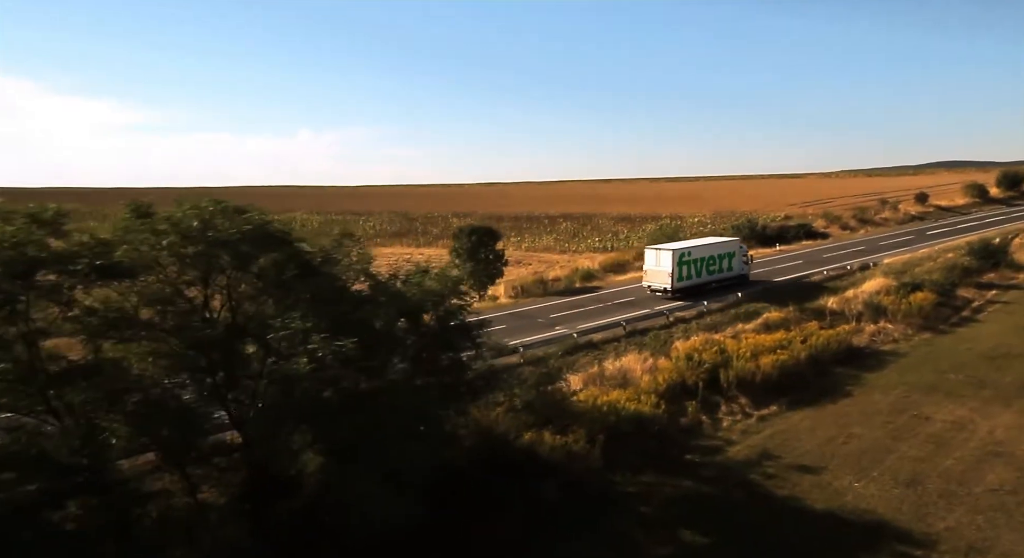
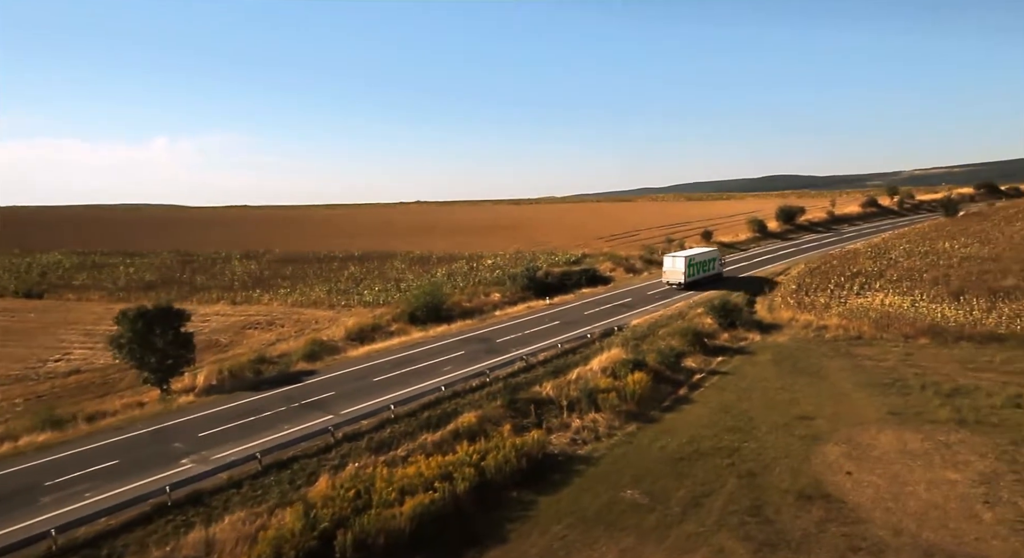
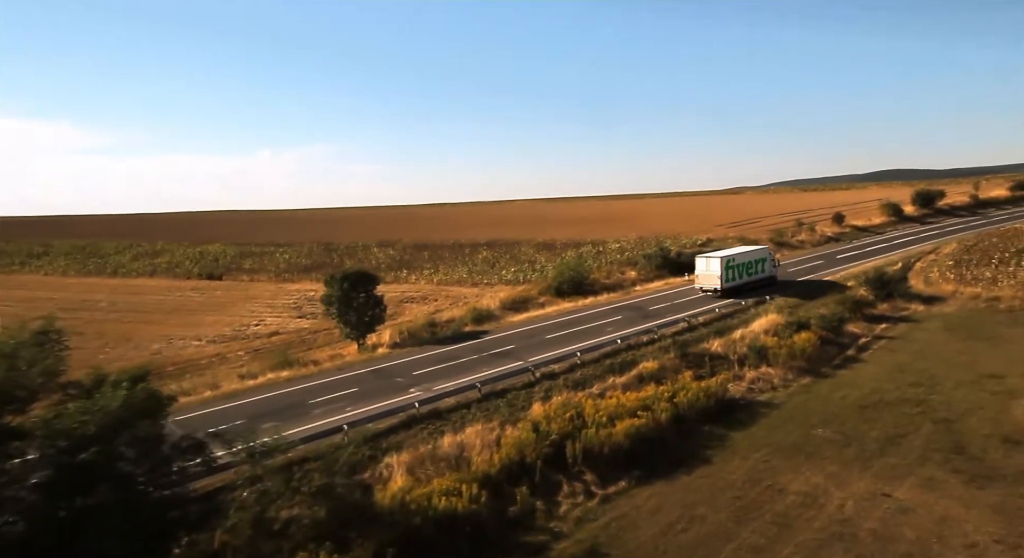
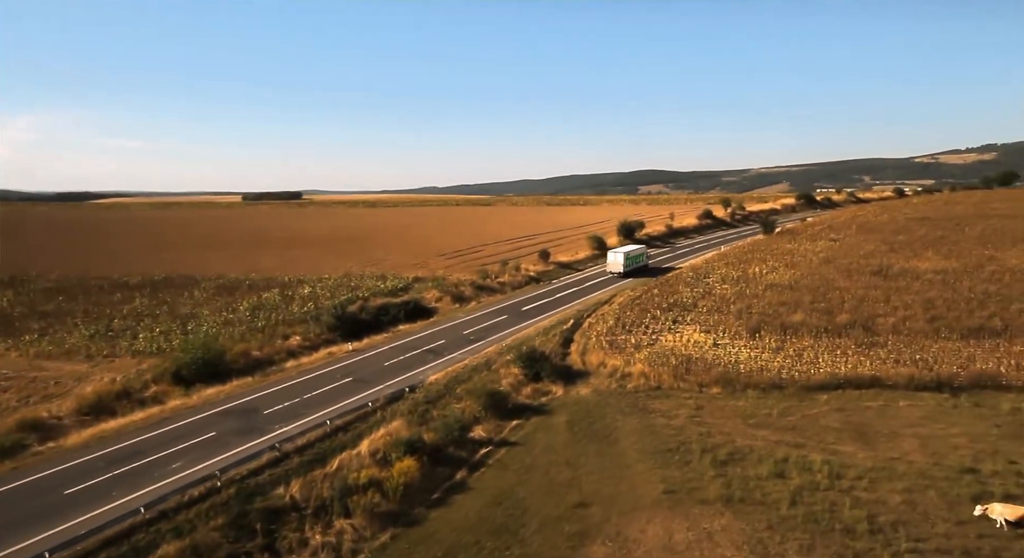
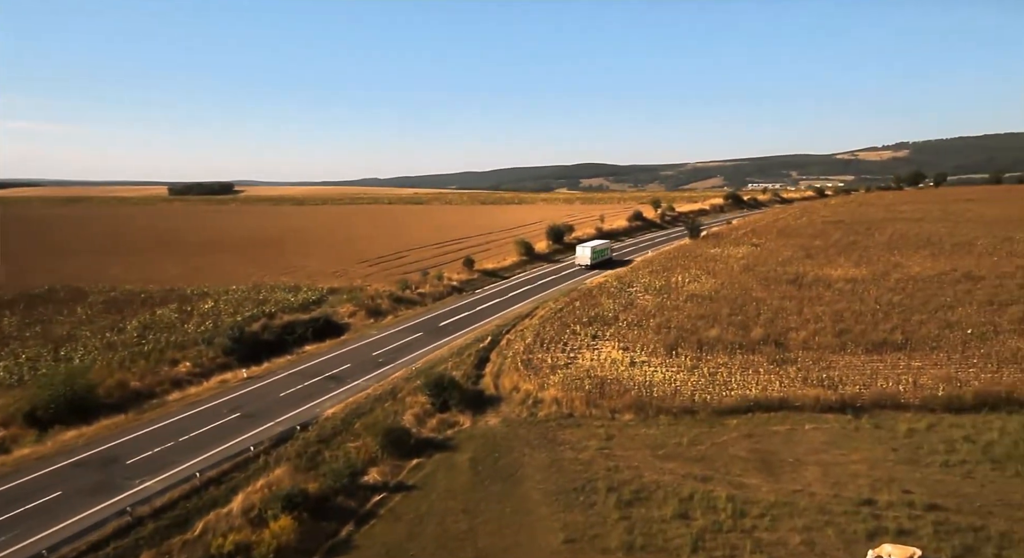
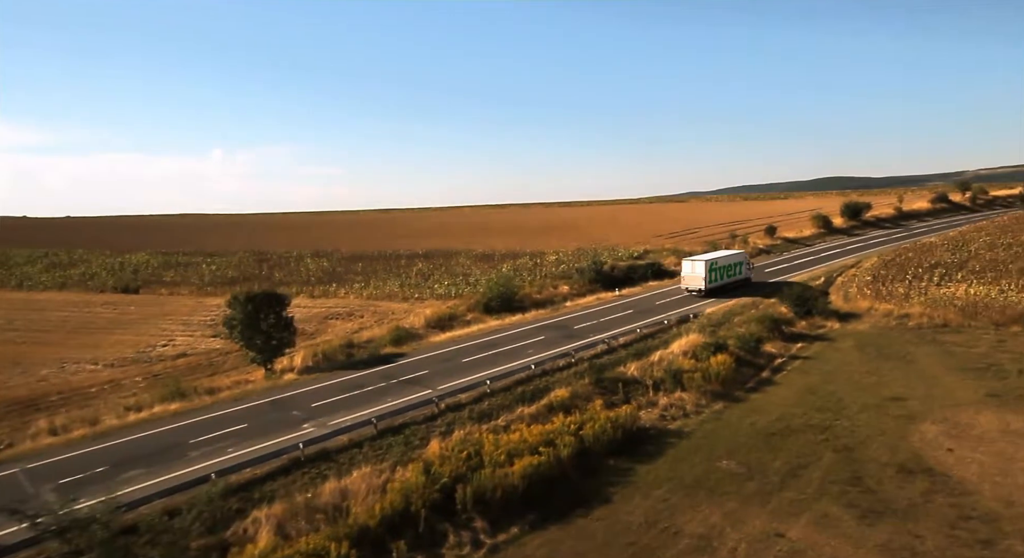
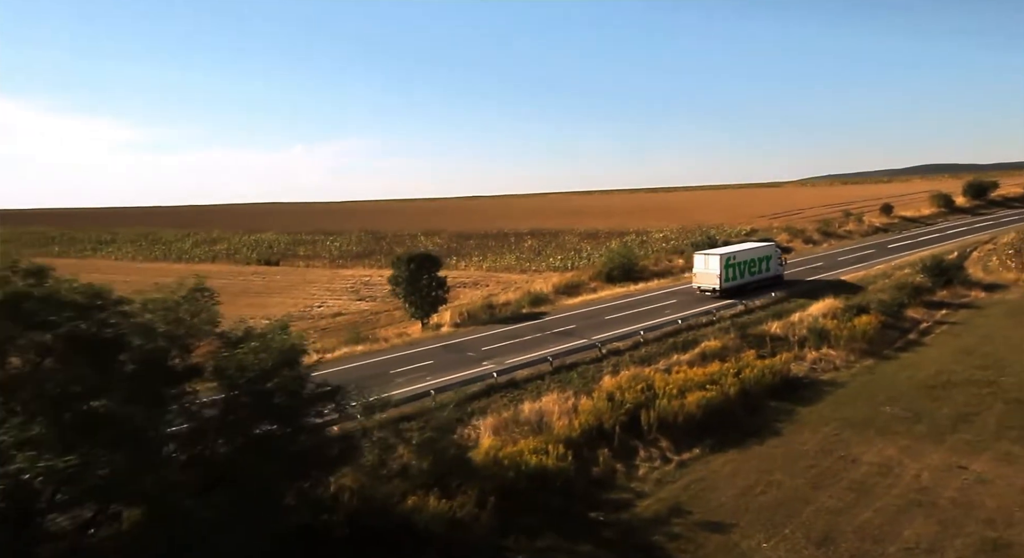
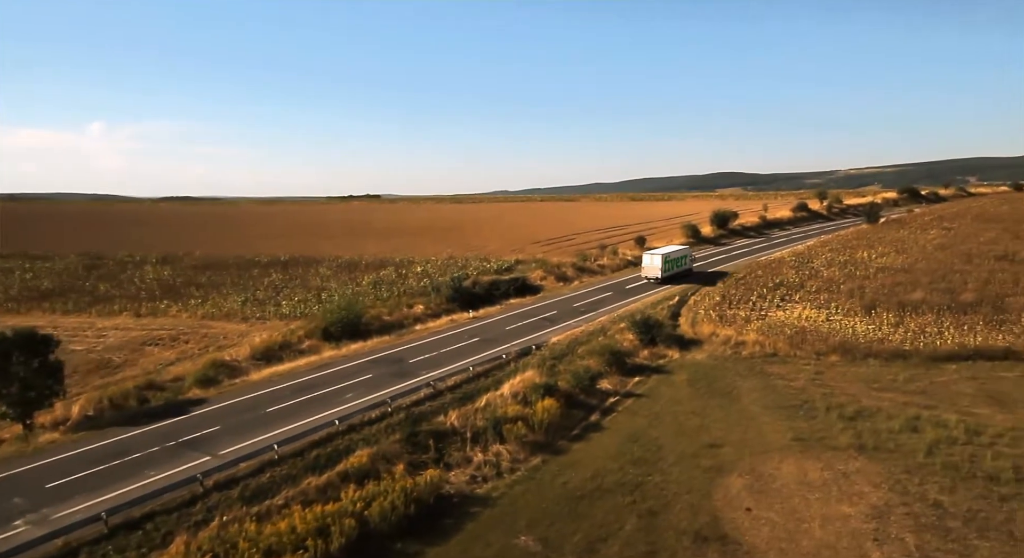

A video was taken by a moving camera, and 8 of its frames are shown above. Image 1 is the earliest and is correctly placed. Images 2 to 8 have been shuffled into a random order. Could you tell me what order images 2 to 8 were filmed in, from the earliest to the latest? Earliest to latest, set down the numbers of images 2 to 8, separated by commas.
7, 3, 6, 2, 8, 4, 5
